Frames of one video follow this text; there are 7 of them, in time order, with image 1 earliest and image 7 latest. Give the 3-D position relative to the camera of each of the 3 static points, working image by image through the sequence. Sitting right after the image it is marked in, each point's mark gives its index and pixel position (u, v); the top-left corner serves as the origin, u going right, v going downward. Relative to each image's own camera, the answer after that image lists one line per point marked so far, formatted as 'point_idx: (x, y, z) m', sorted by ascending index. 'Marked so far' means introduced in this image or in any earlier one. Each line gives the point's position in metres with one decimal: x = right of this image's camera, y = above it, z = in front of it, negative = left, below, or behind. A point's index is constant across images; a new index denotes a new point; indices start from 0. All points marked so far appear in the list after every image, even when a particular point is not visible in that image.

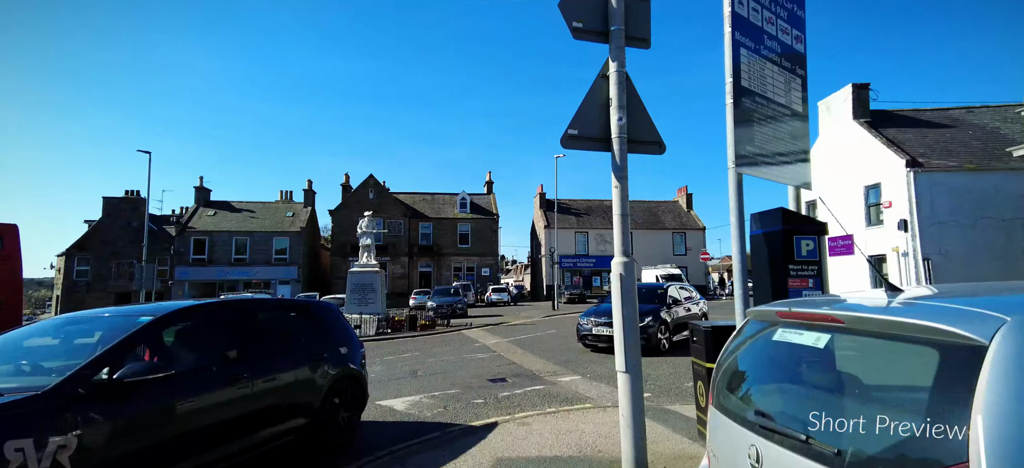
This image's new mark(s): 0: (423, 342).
0: (-2.3, -2.9, +14.6) m
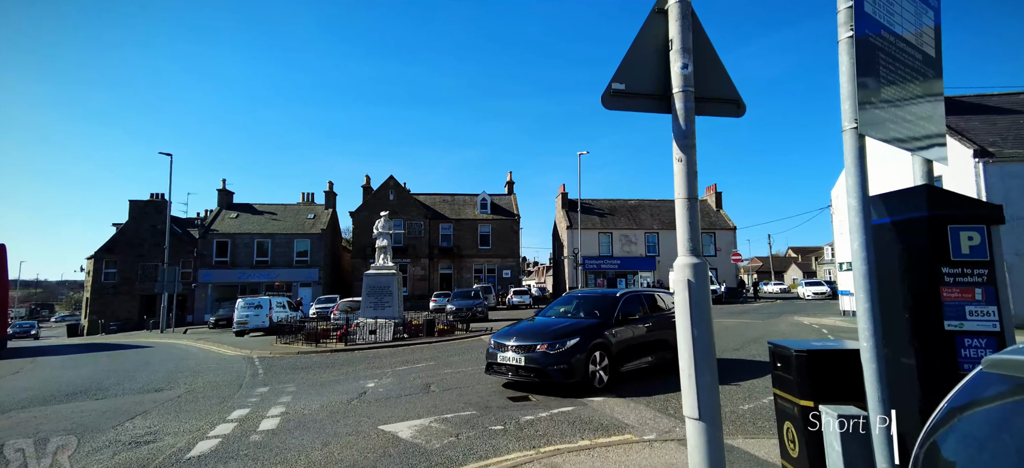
0: (-1.7, -2.9, +13.7) m
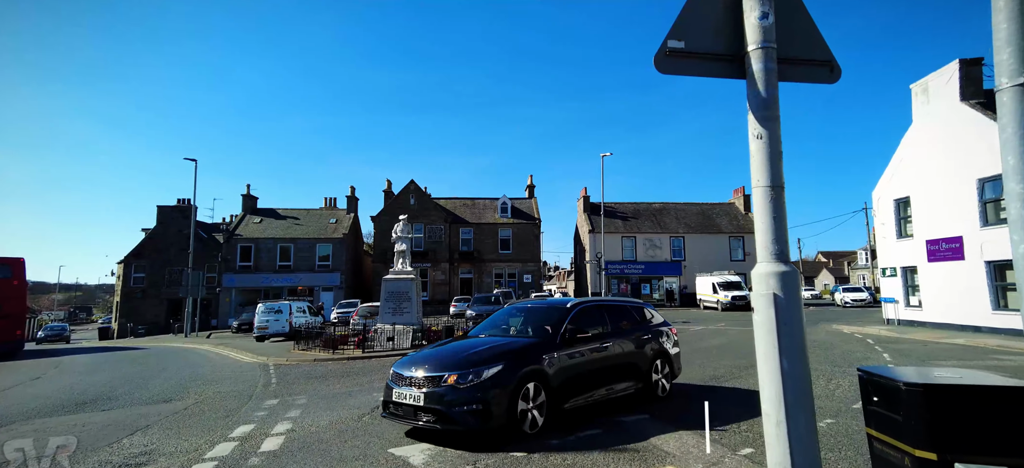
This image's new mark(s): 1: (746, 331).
0: (-1.2, -3.0, +13.1) m
1: (+6.6, -2.7, +16.0) m
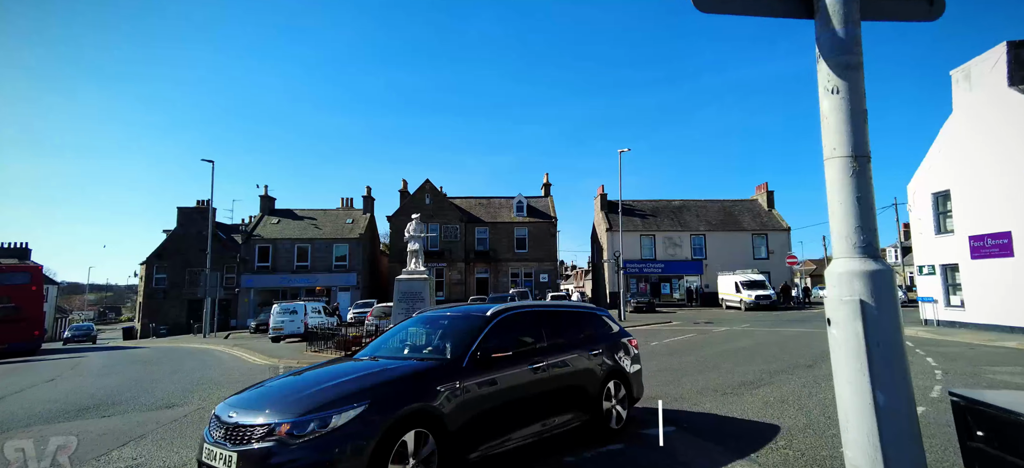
0: (-0.9, -2.9, +12.7) m
1: (+7.0, -2.6, +15.3) m
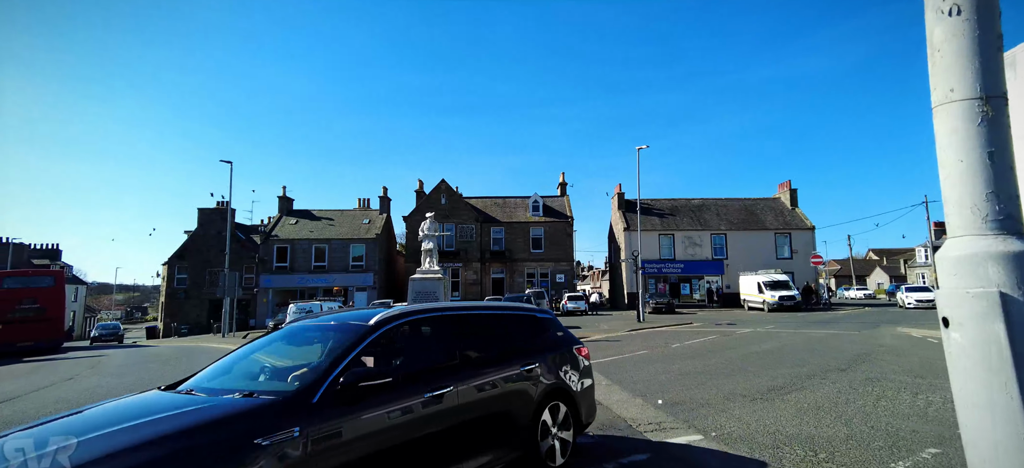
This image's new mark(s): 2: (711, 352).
0: (-0.5, -2.9, +12.3) m
1: (+7.4, -2.6, +14.7) m
2: (+4.5, -2.7, +12.9) m
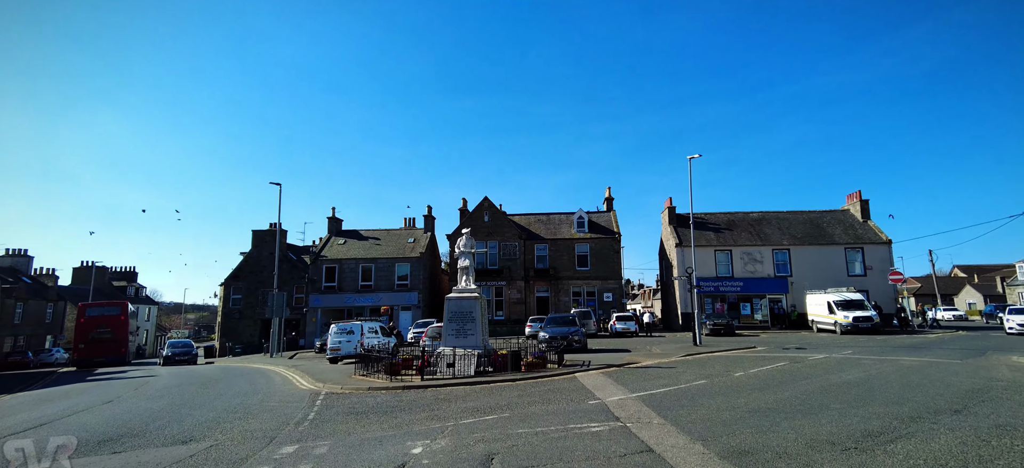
0: (+0.2, -3.2, +11.0) m
1: (+8.4, -2.9, +12.7) m
2: (+5.3, -2.9, +11.2) m
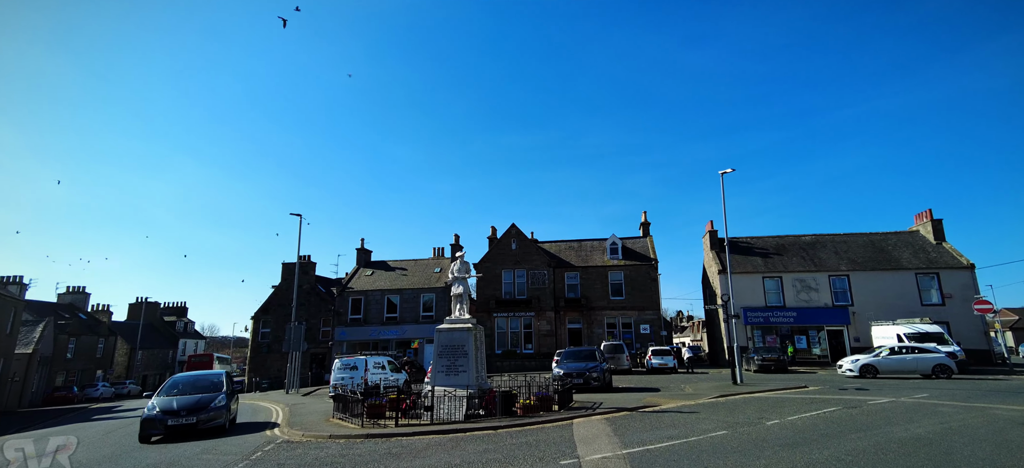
0: (-0.4, -3.3, +8.7) m
1: (+7.8, -3.0, +9.7) m
2: (+4.7, -3.0, +8.4) m
